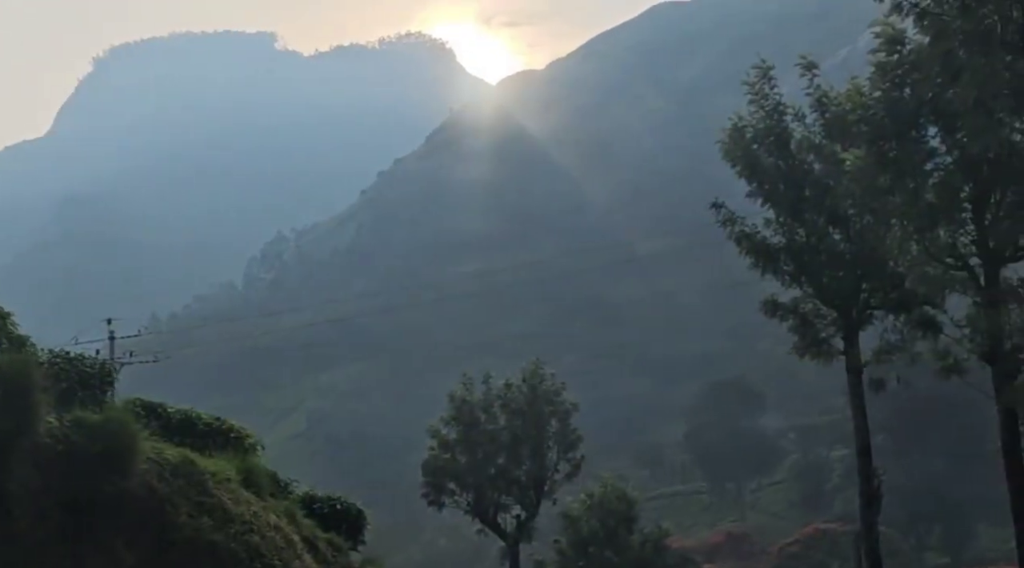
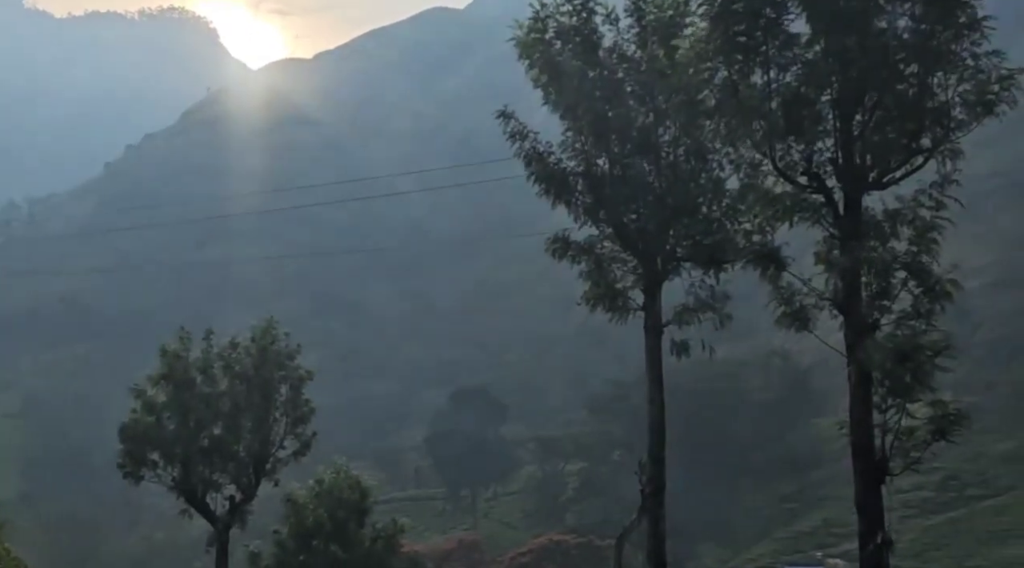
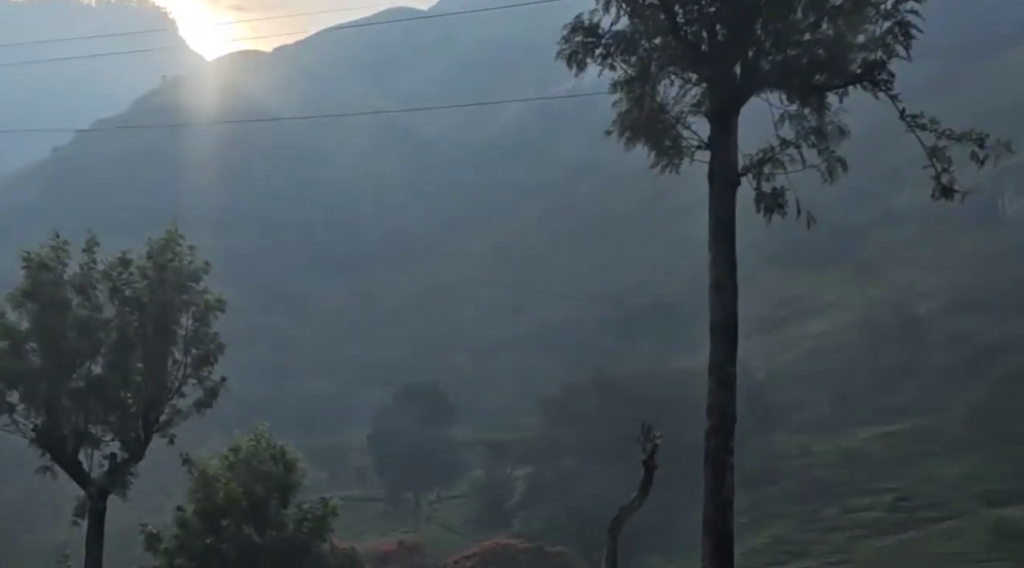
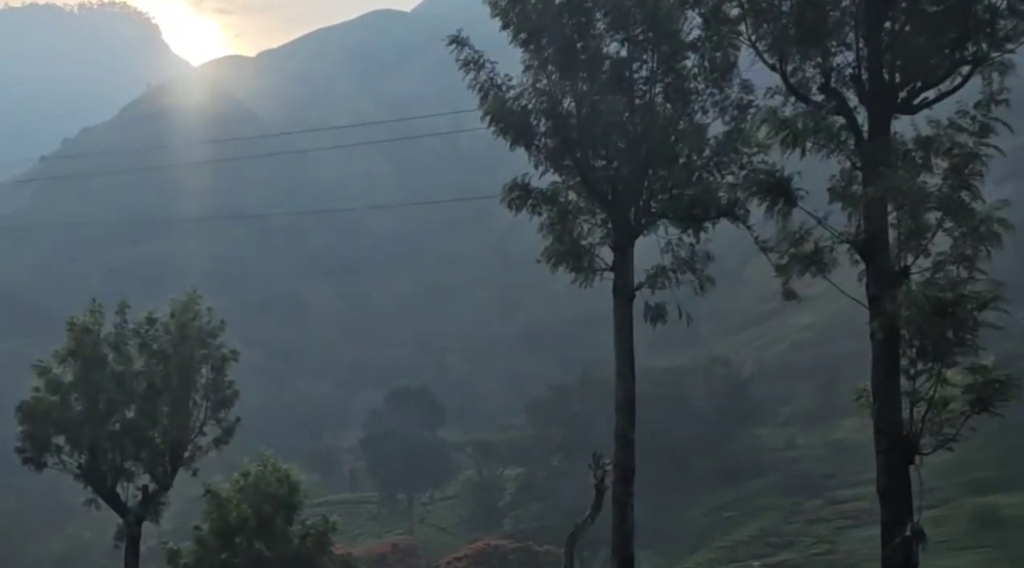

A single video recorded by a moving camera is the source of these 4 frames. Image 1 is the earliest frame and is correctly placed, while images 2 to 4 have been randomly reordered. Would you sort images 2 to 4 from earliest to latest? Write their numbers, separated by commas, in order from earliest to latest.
2, 4, 3
